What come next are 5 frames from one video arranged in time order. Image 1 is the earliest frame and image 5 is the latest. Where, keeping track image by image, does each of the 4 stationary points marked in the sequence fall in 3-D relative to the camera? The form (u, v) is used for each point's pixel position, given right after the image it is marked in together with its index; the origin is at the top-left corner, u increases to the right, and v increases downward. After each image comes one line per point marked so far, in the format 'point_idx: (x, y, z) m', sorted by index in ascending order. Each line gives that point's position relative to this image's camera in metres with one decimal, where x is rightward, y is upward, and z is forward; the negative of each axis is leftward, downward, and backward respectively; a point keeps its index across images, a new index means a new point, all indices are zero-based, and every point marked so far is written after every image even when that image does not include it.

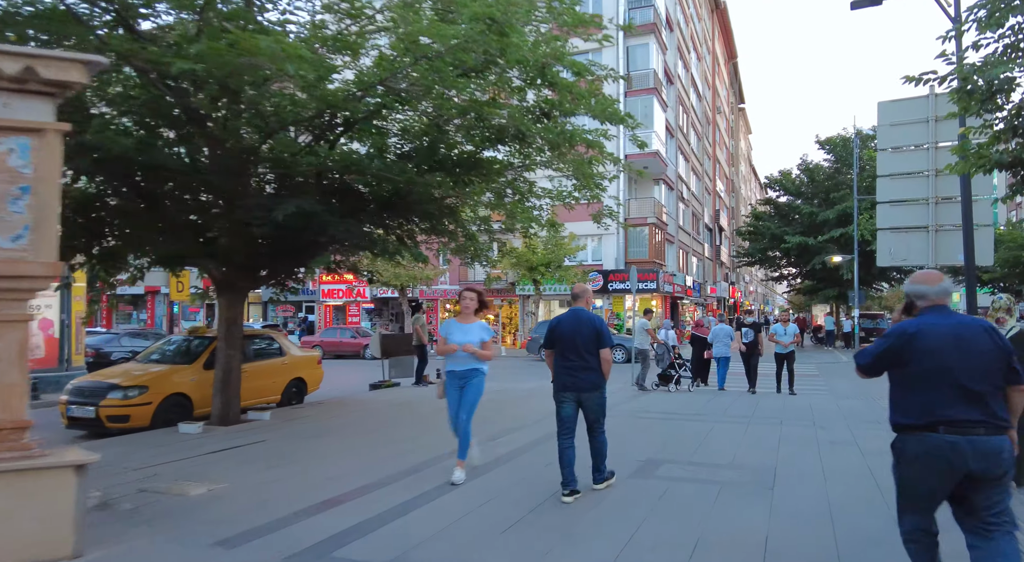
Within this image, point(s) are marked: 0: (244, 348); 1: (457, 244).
0: (-4.6, -1.2, +11.0) m
1: (-1.0, +0.7, +12.5) m
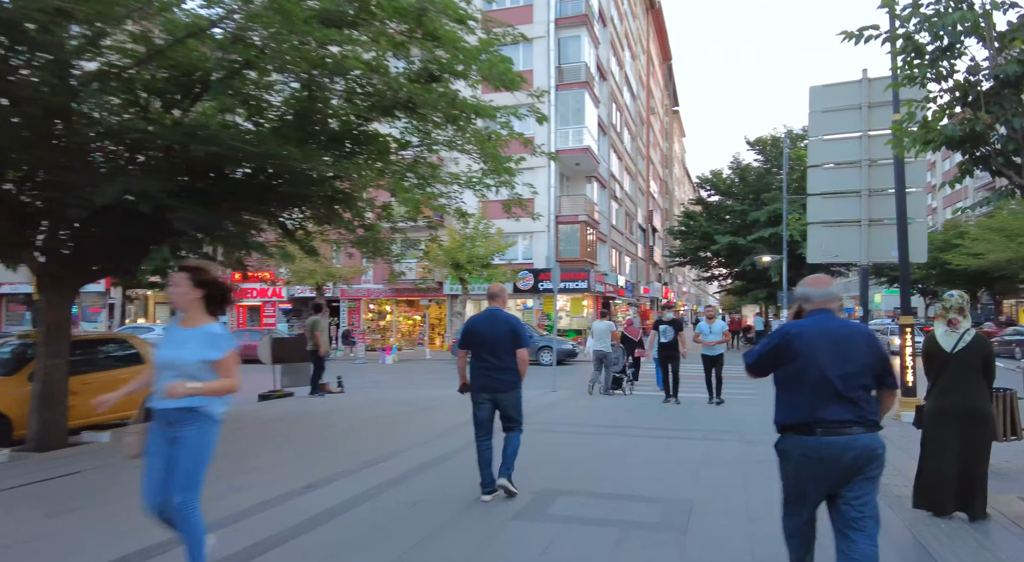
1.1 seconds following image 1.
0: (-6.1, -1.1, +9.3) m
1: (-2.7, +0.7, +11.0) m
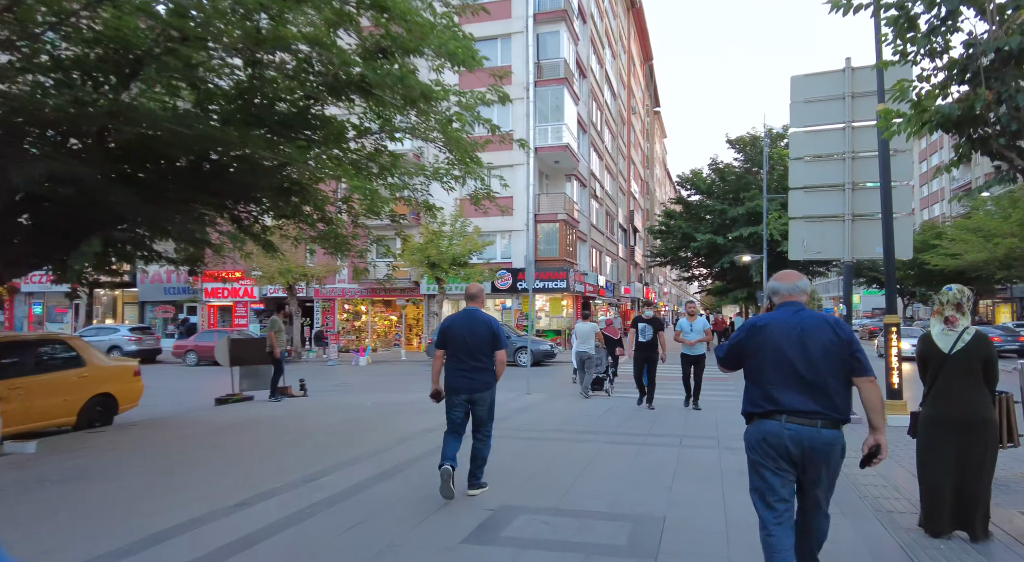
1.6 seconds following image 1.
0: (-6.6, -1.0, +8.6) m
1: (-3.2, +0.8, +10.4) m
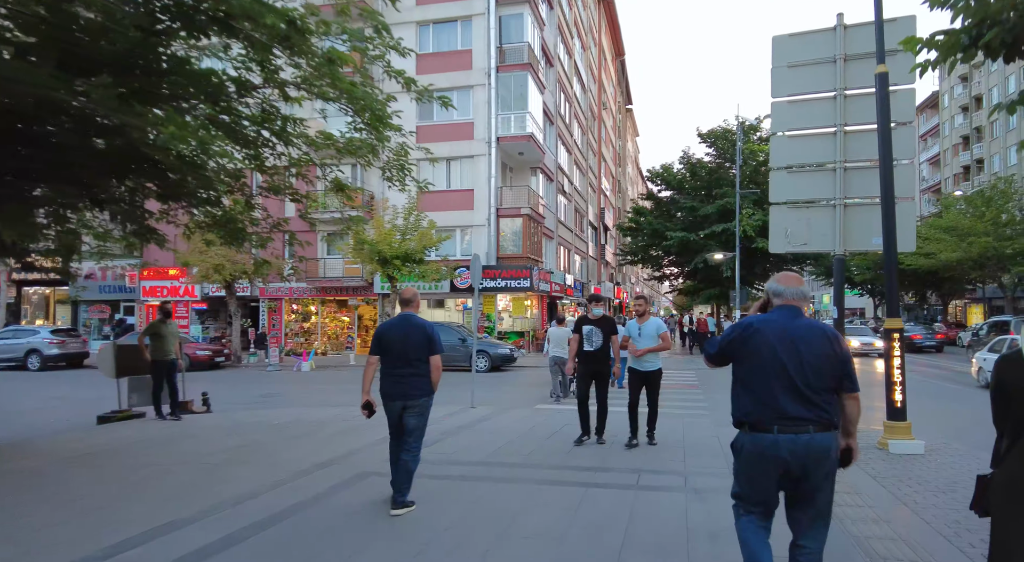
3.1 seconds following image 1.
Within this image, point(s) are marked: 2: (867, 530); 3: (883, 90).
0: (-7.4, -1.0, +6.7) m
1: (-4.1, +0.9, +8.6) m
2: (+2.6, -1.9, +4.7) m
3: (+4.4, +2.3, +7.5) m
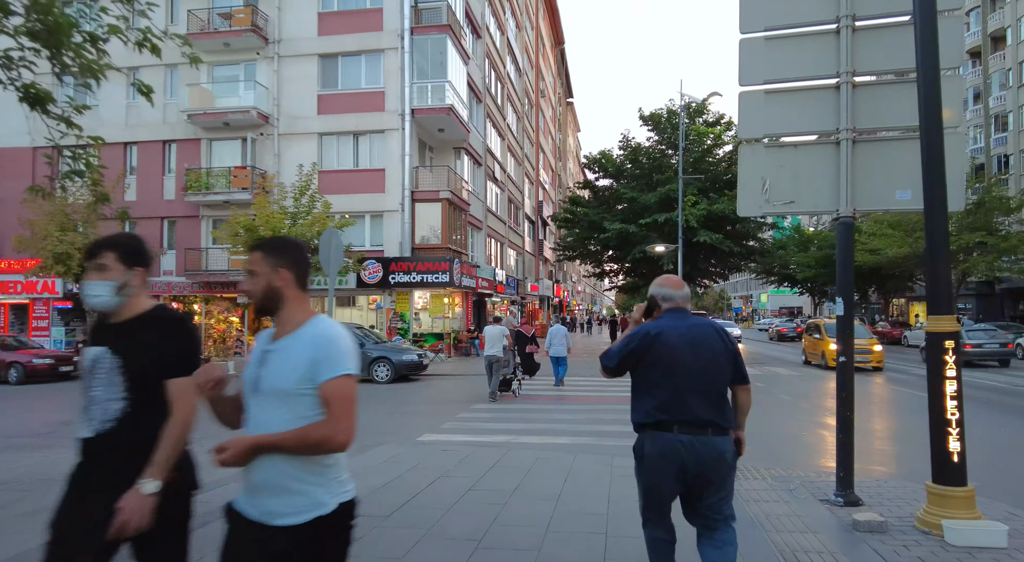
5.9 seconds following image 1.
0: (-8.7, -0.8, +2.9) m
1: (-5.5, +1.0, +5.1) m
2: (+1.5, -1.7, +1.8) m
3: (+3.0, +2.4, +4.8) m
